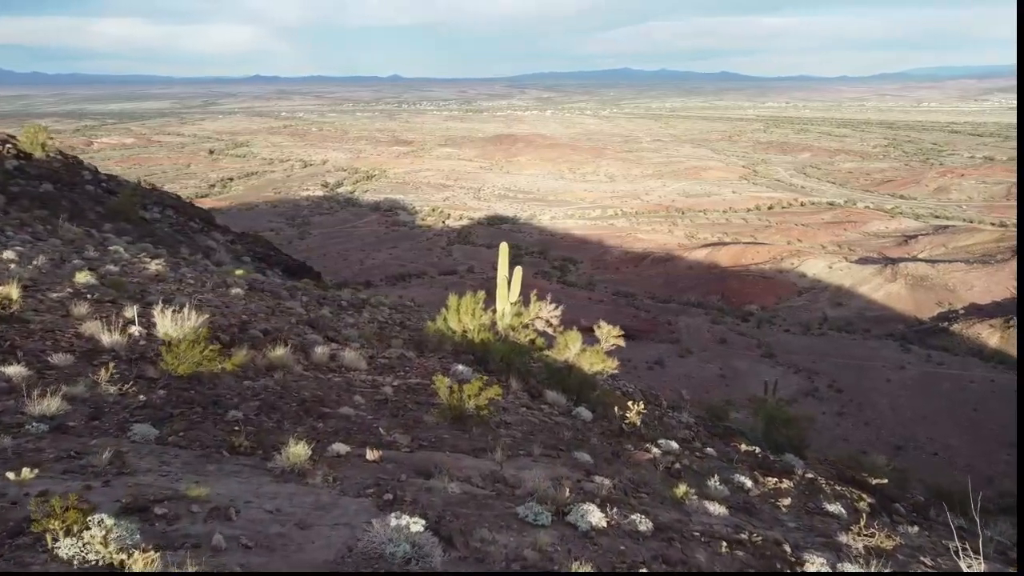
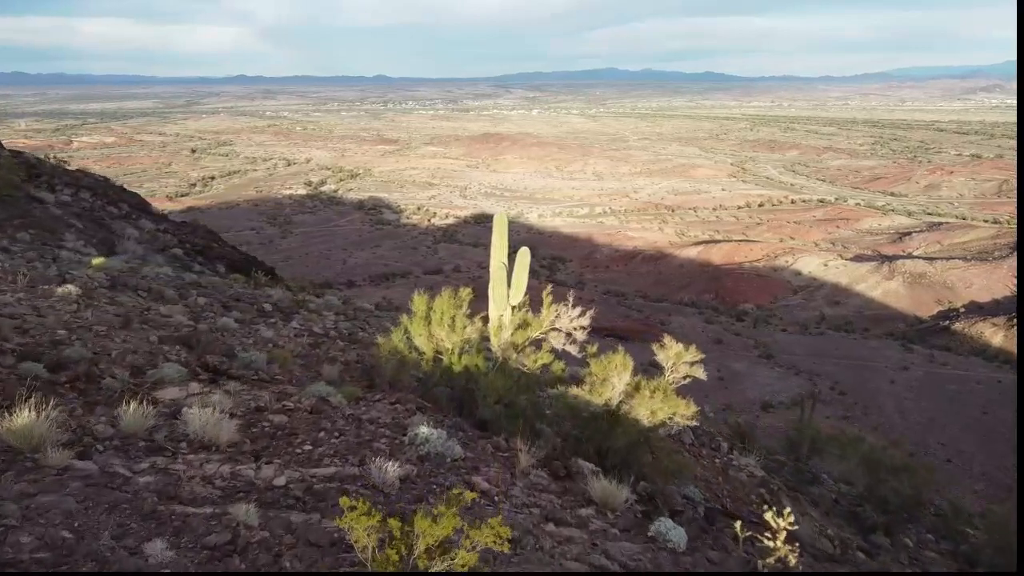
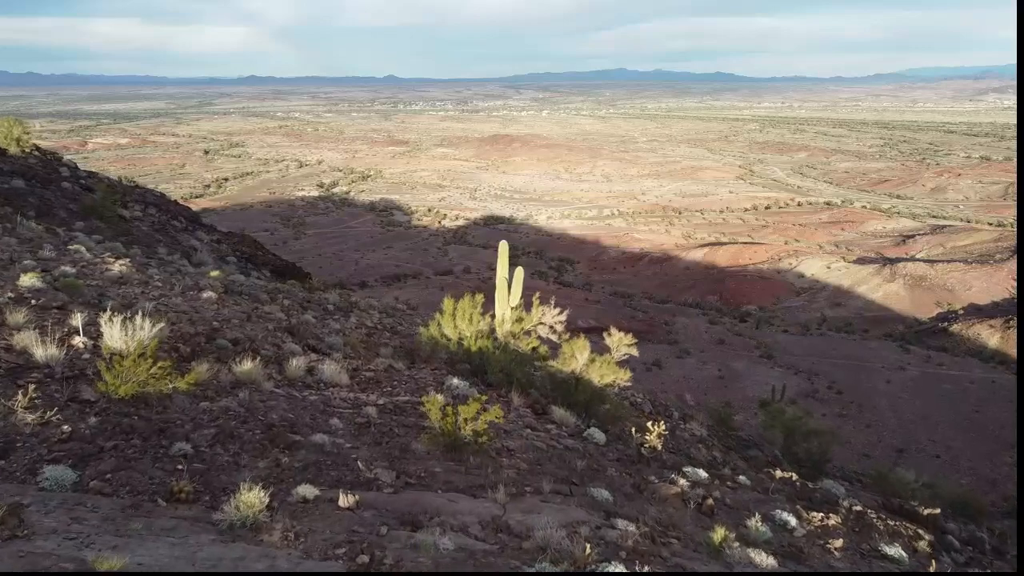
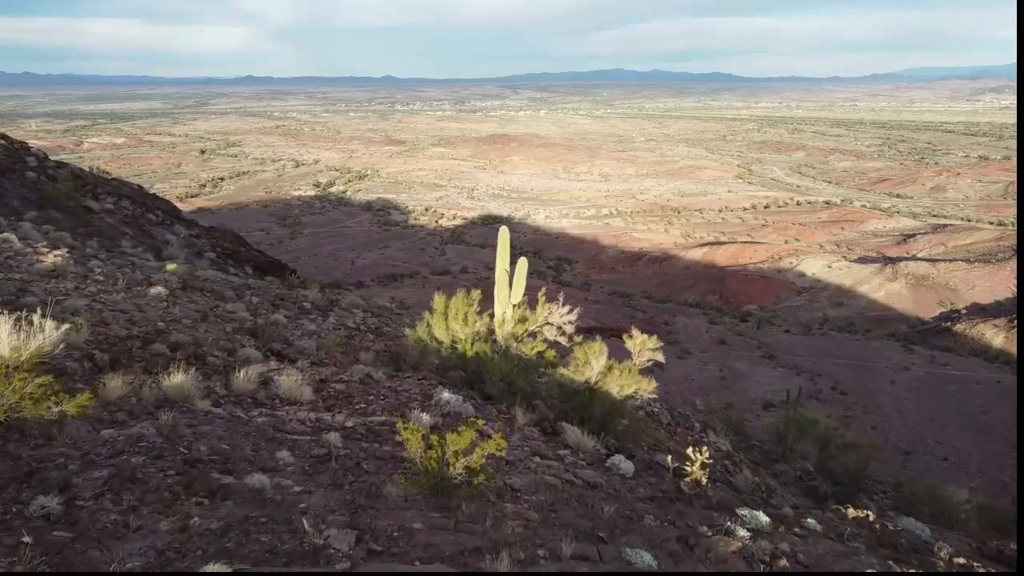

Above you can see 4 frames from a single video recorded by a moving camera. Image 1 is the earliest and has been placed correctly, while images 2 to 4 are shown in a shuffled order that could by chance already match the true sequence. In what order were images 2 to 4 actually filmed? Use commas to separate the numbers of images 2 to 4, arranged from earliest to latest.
3, 4, 2
